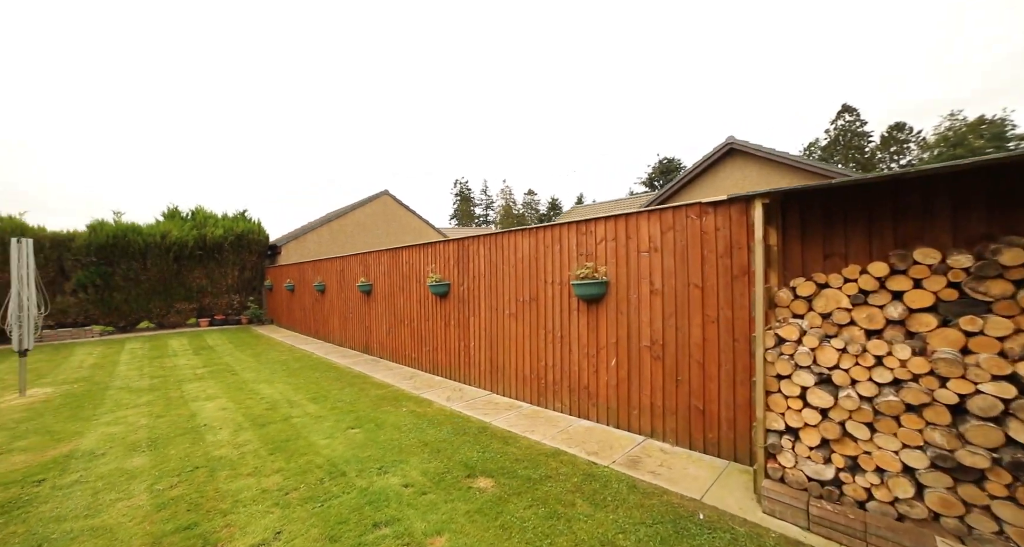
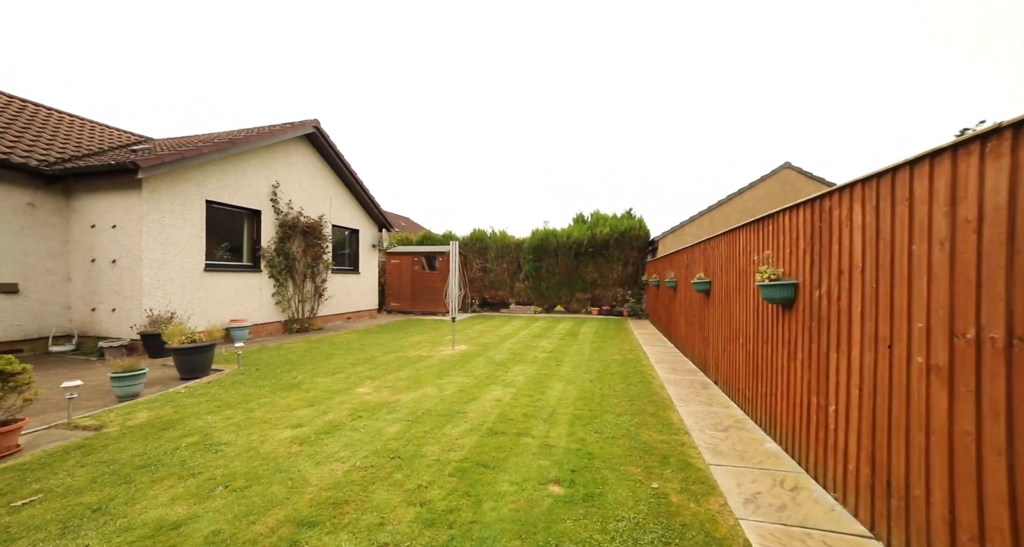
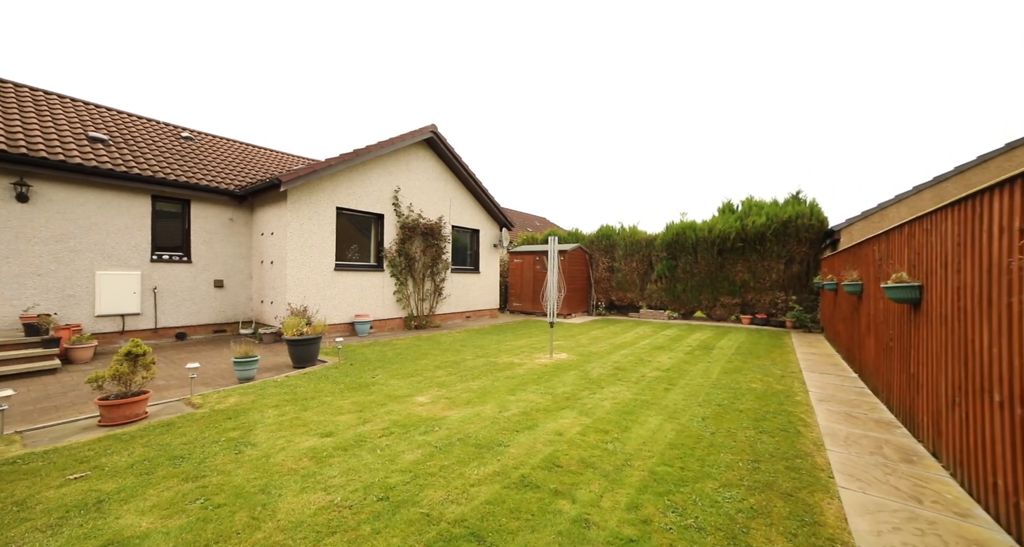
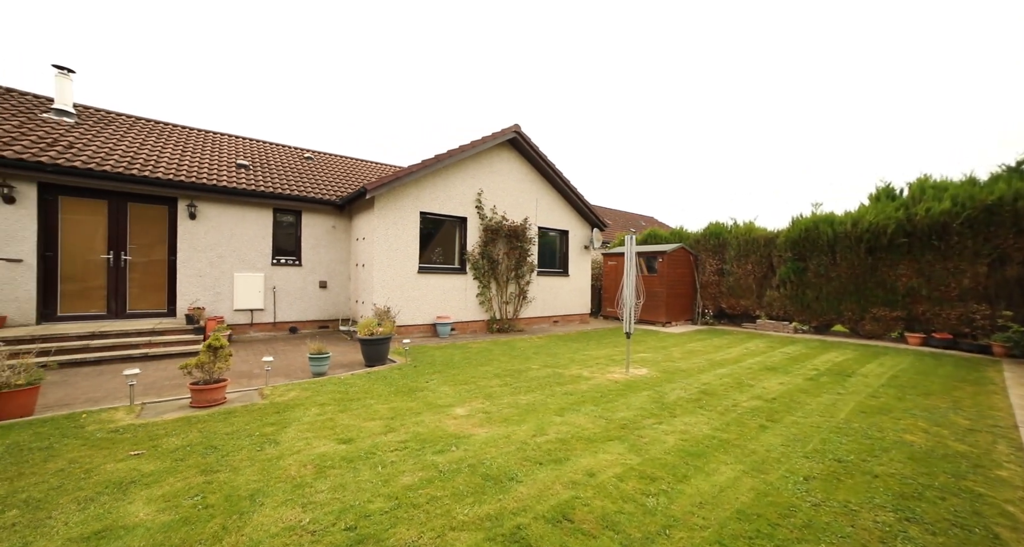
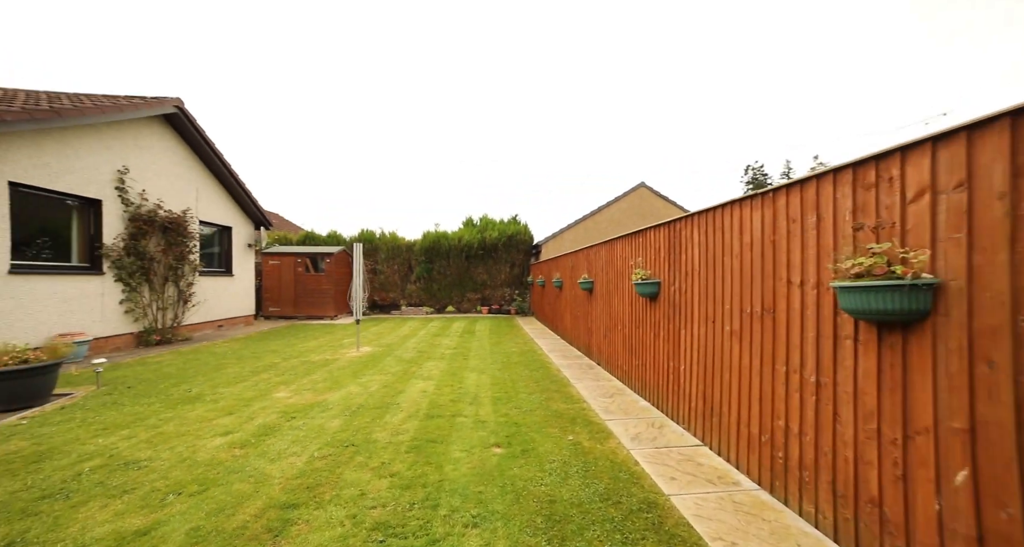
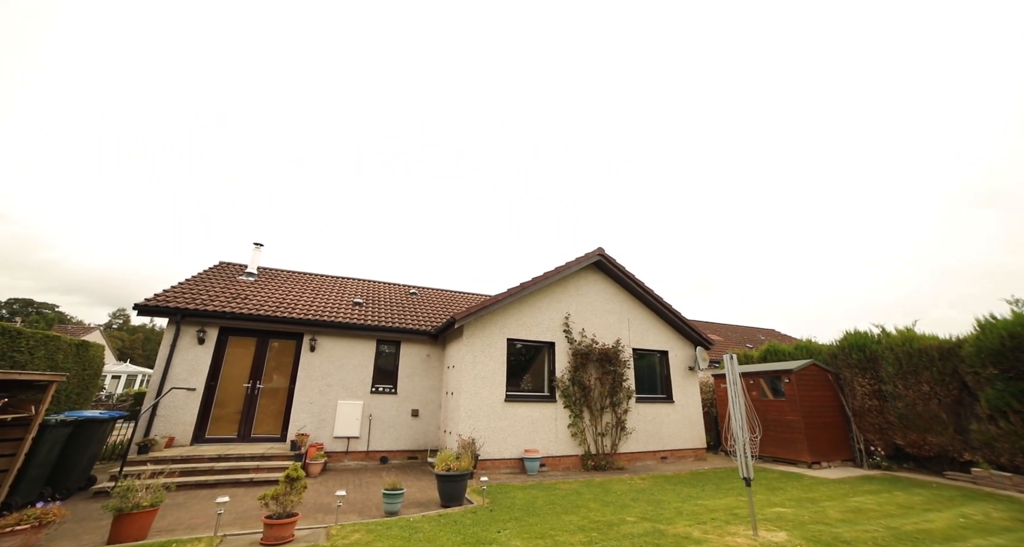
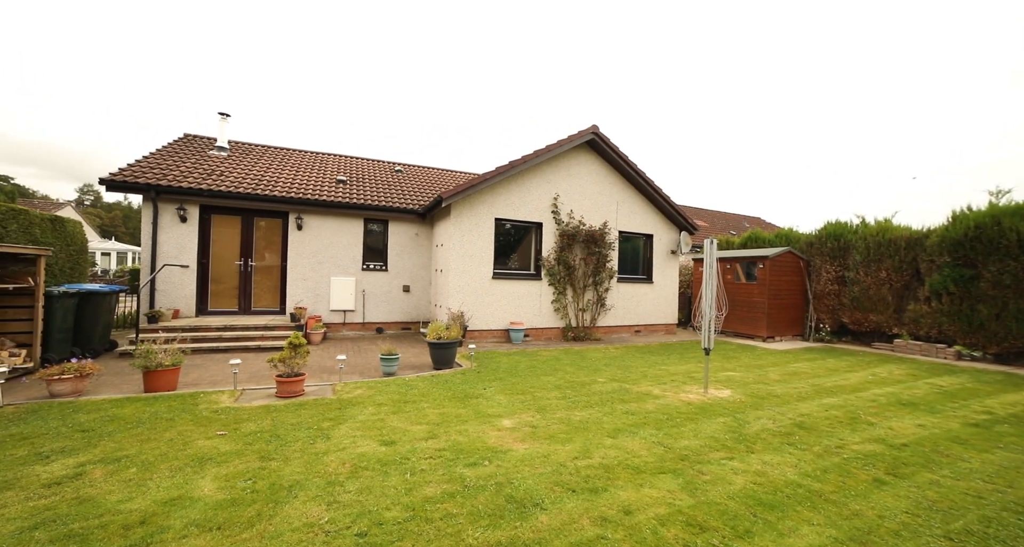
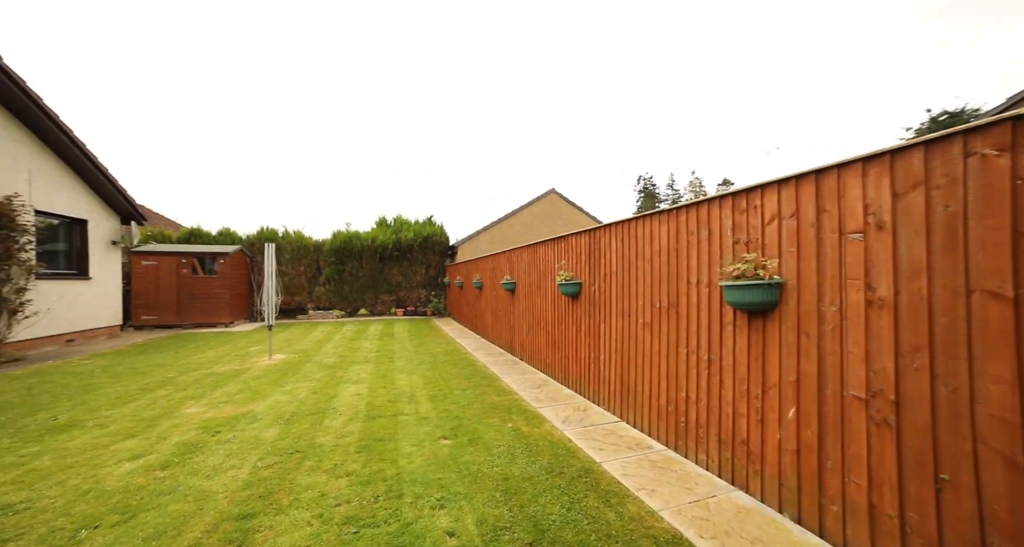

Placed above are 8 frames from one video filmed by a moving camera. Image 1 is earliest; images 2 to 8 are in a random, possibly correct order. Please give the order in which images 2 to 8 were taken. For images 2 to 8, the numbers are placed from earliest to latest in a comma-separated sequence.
8, 5, 2, 3, 4, 7, 6
